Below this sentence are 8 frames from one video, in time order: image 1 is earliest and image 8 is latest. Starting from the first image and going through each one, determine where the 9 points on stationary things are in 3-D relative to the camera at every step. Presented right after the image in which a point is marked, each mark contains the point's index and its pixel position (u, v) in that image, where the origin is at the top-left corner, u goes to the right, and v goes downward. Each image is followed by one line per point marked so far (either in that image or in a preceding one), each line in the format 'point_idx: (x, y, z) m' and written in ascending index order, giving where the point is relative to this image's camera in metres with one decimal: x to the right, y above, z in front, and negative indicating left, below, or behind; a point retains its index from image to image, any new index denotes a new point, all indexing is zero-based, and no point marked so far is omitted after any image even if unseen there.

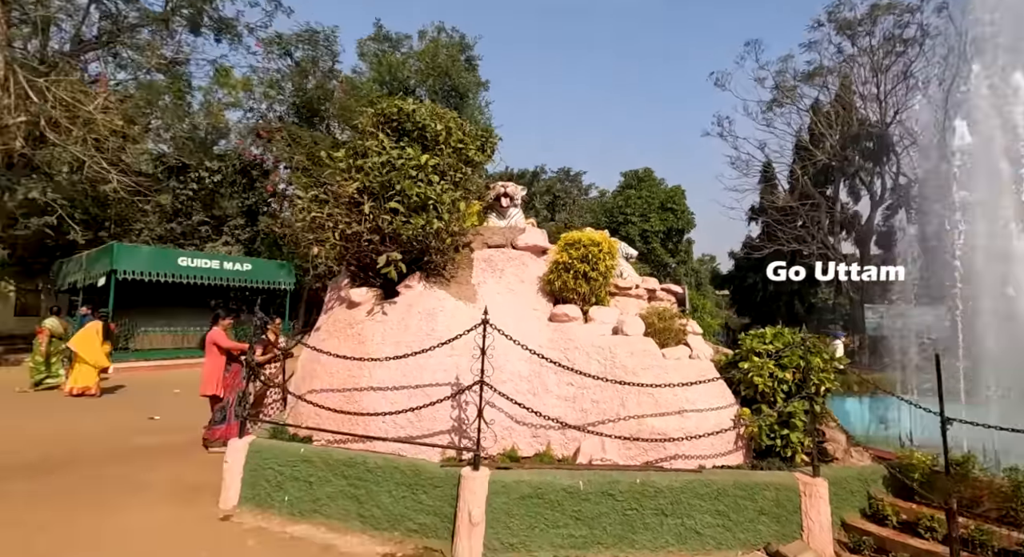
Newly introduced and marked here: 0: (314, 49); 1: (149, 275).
0: (-4.9, +5.7, +13.8) m
1: (-7.5, +0.1, +11.6) m
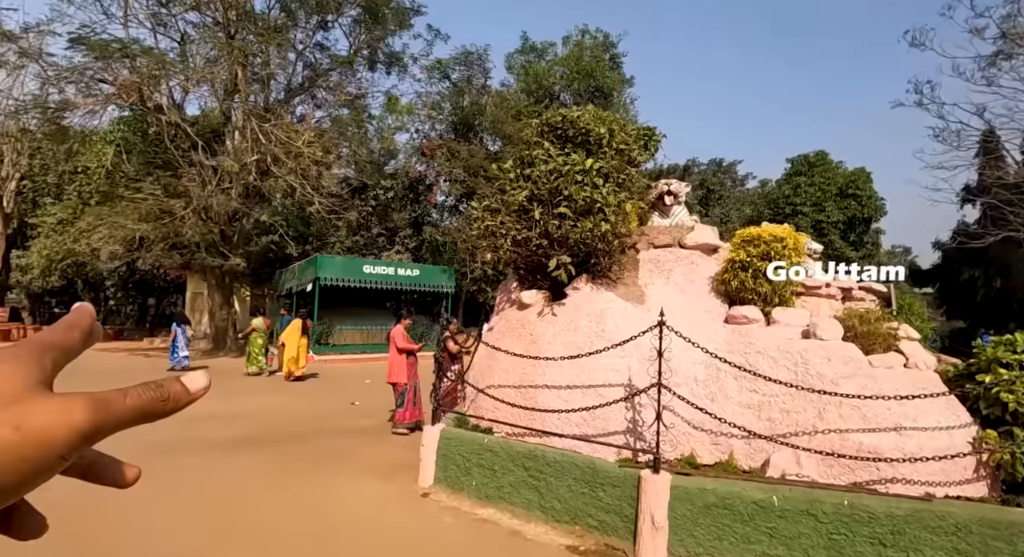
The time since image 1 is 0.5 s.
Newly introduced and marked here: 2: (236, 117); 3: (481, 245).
0: (-1.1, +5.6, +14.6) m
1: (-4.1, -0.1, +13.2) m
2: (-7.6, +4.4, +15.3) m
3: (-0.2, +0.2, +3.6) m
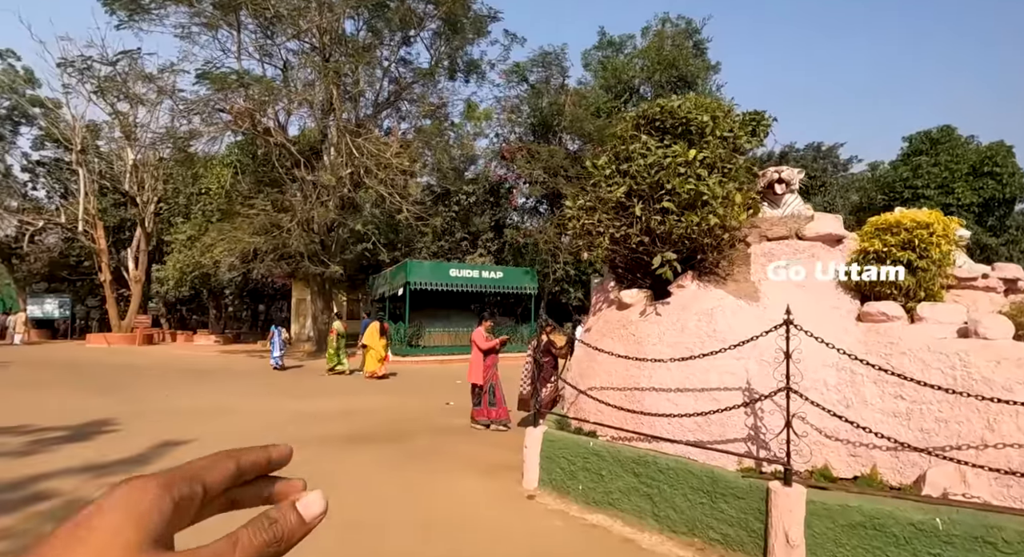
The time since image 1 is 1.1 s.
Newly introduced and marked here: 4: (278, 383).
0: (+1.0, +5.6, +14.6) m
1: (-2.0, -0.2, +13.6) m
2: (-5.3, +4.2, +16.2) m
3: (+0.4, +0.2, +3.5) m
4: (-5.2, -2.4, +12.3) m
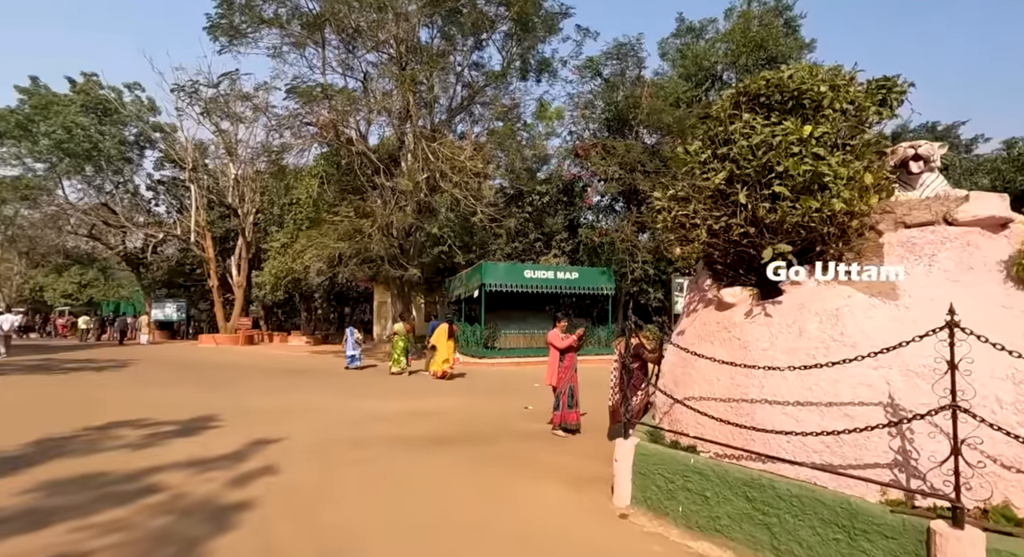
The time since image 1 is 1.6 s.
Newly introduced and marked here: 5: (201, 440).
0: (+2.9, +5.6, +14.2) m
1: (-0.1, -0.2, +13.6) m
2: (-3.1, +4.2, +16.6) m
3: (+0.9, +0.2, +3.3) m
4: (-3.4, -2.5, +12.7) m
5: (-4.2, -2.2, +7.5) m
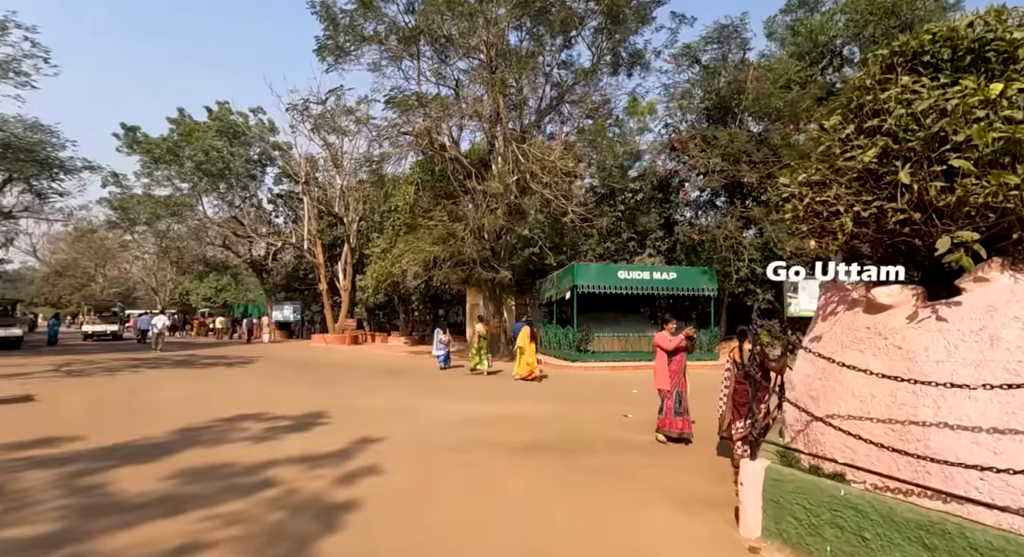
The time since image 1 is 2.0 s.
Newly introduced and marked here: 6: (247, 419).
0: (+5.1, +5.6, +13.4) m
1: (+2.1, -0.2, +13.3) m
2: (-0.4, +4.1, +16.7) m
3: (+1.5, +0.2, +2.9) m
4: (-1.2, -2.5, +12.9) m
5: (-2.8, -2.3, +7.9) m
6: (-4.5, -2.4, +9.6) m
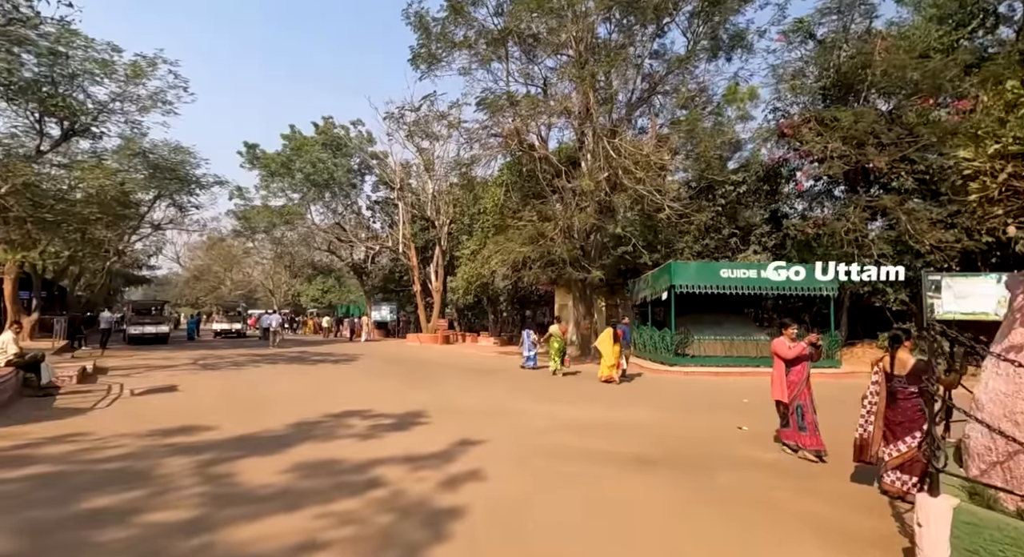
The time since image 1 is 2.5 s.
0: (+7.2, +5.7, +12.2) m
1: (+4.3, -0.2, +12.6) m
2: (+2.3, +4.1, +16.4) m
3: (+2.0, +0.3, +2.5) m
4: (+0.9, -2.5, +12.7) m
5: (-1.4, -2.3, +8.0) m
6: (-2.9, -2.5, +10.0) m
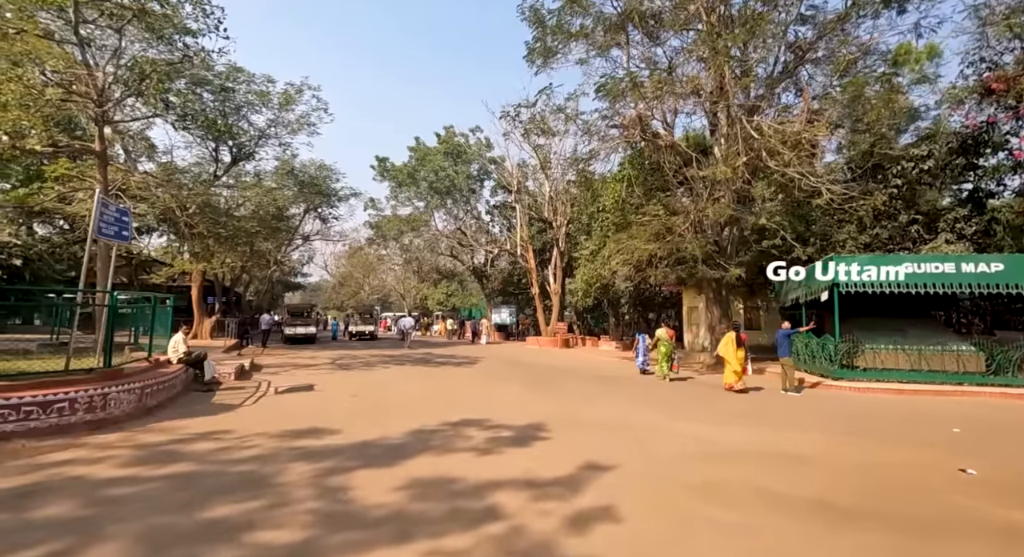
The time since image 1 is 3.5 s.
0: (+9.5, +5.8, +9.5) m
1: (+6.8, -0.1, +10.5) m
2: (+5.6, +4.1, +14.6) m
3: (+2.4, +0.3, +1.1) m
4: (+3.6, -2.5, +11.4) m
5: (+0.3, -2.3, +7.3) m
6: (-0.7, -2.5, +9.4) m
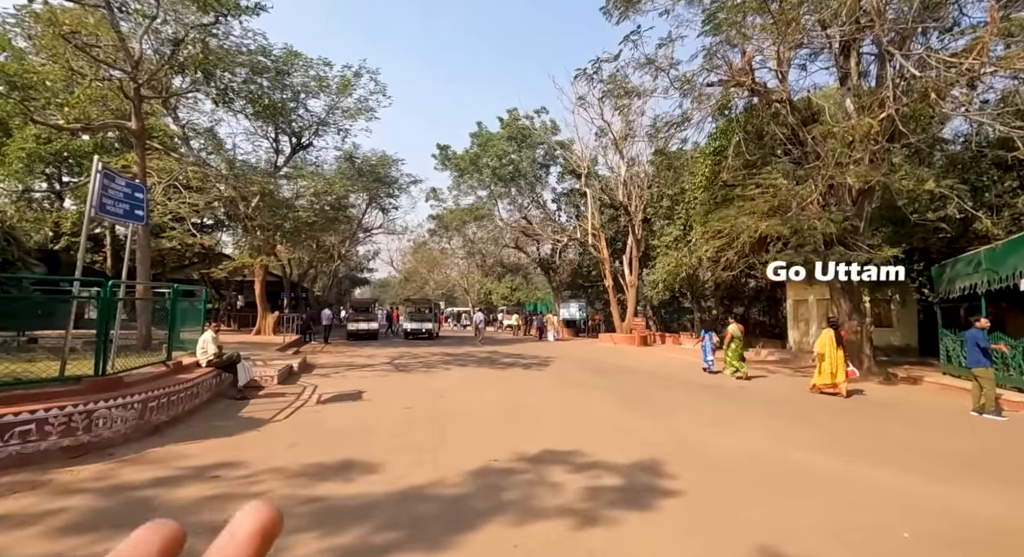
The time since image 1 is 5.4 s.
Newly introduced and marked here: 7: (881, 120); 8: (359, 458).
0: (+10.6, +6.1, +5.7) m
1: (+8.1, +0.2, +7.0) m
2: (+7.4, +4.5, +11.2) m
3: (+2.7, +0.5, -1.8) m
4: (+5.1, -2.2, +8.2) m
5: (+1.3, -2.1, +4.5) m
6: (+0.6, -2.3, +6.8) m
7: (+7.3, +3.1, +10.3) m
8: (-2.0, -2.3, +7.2) m
